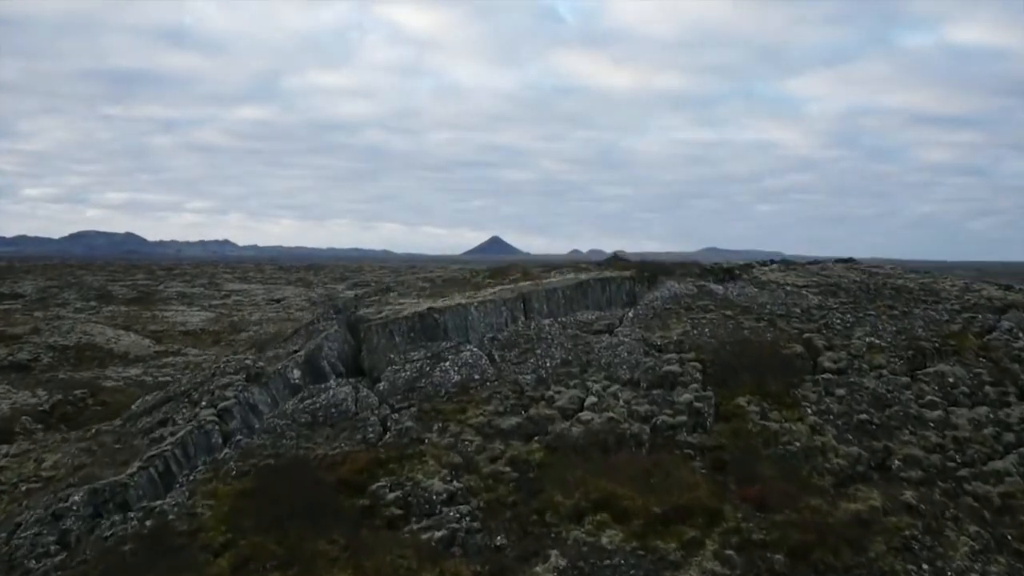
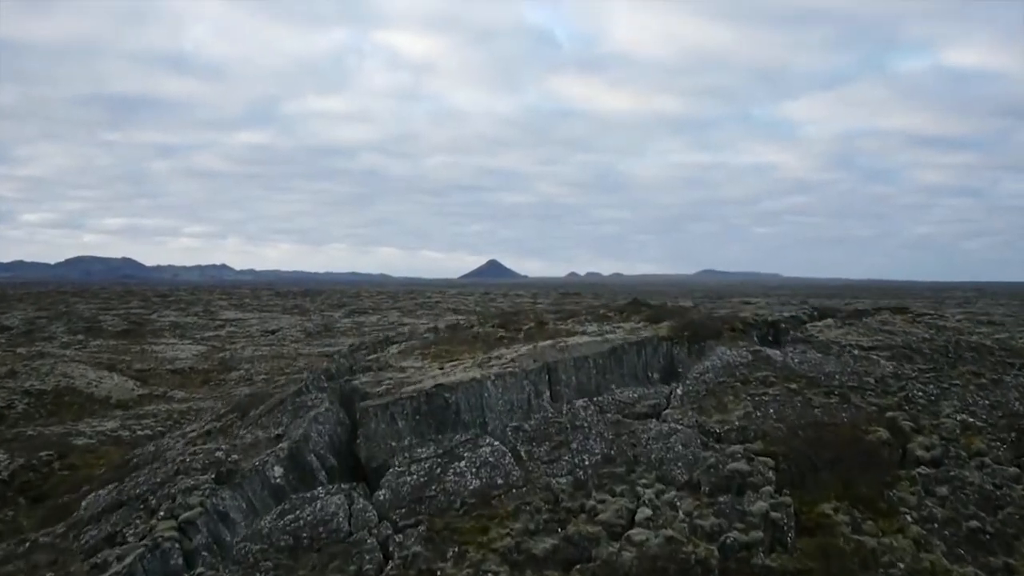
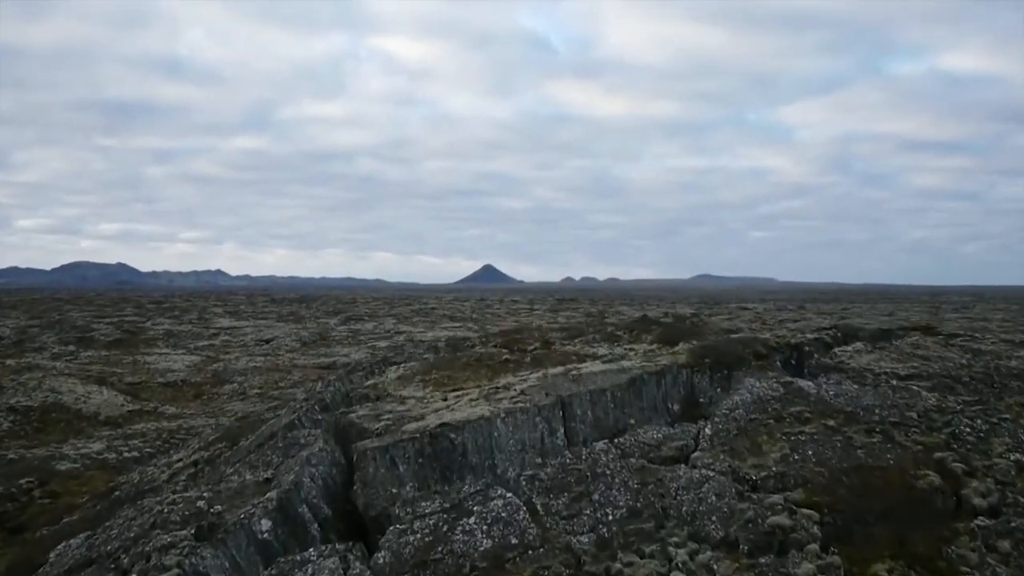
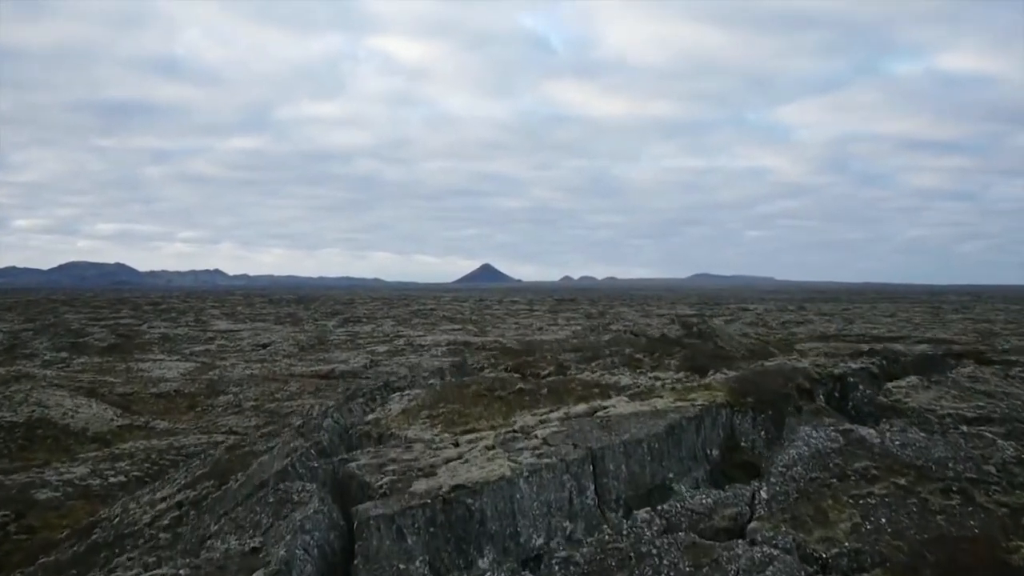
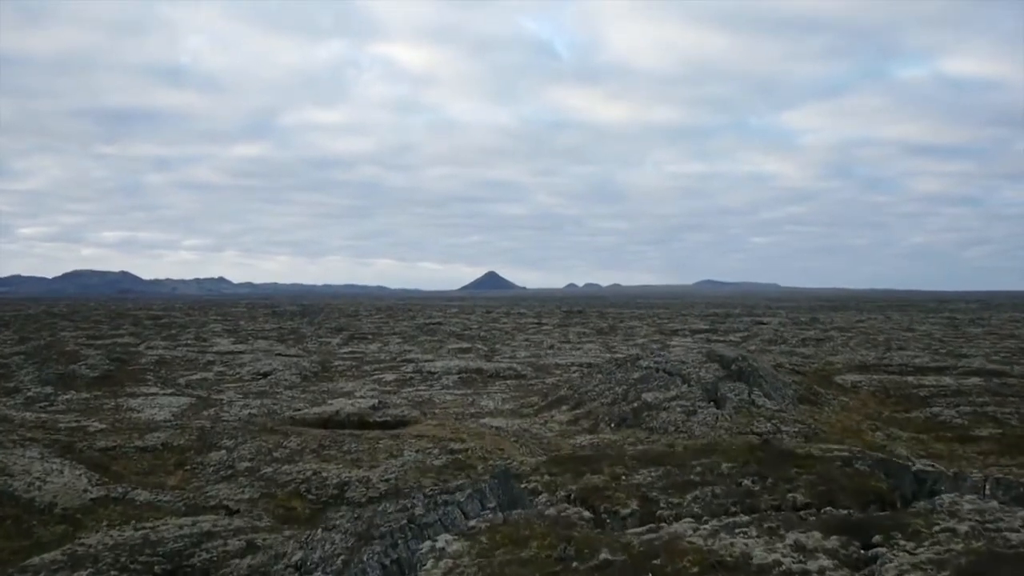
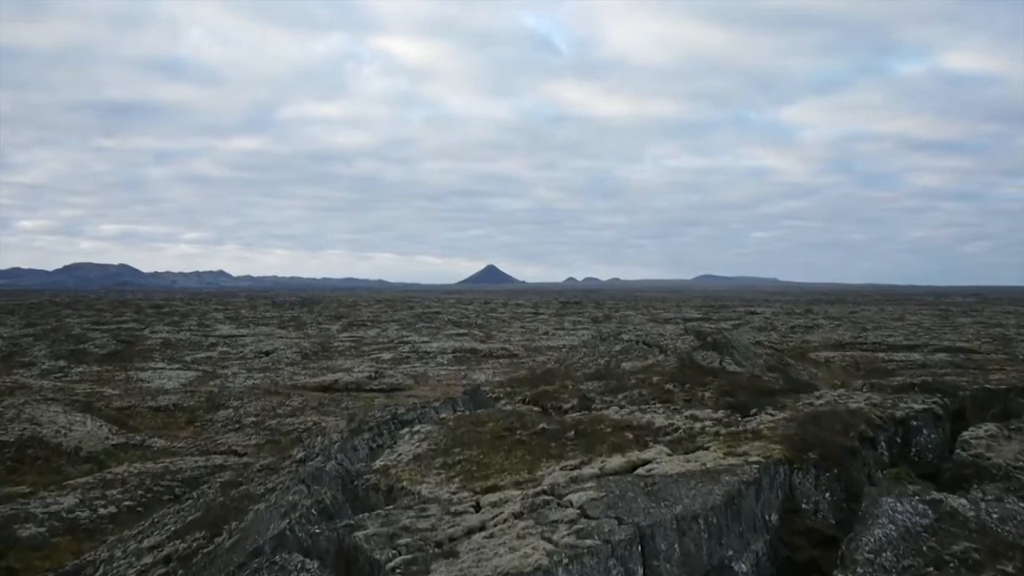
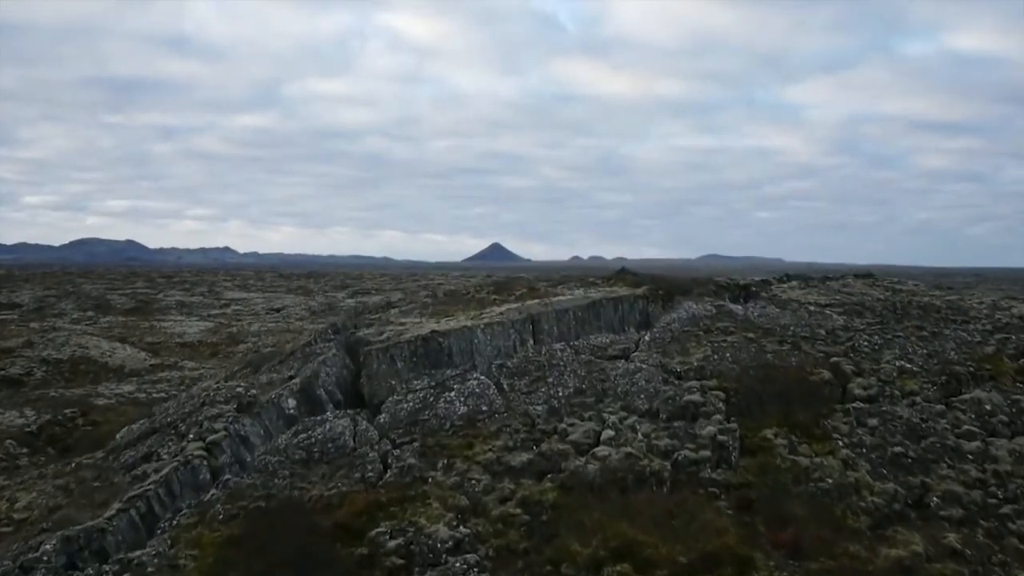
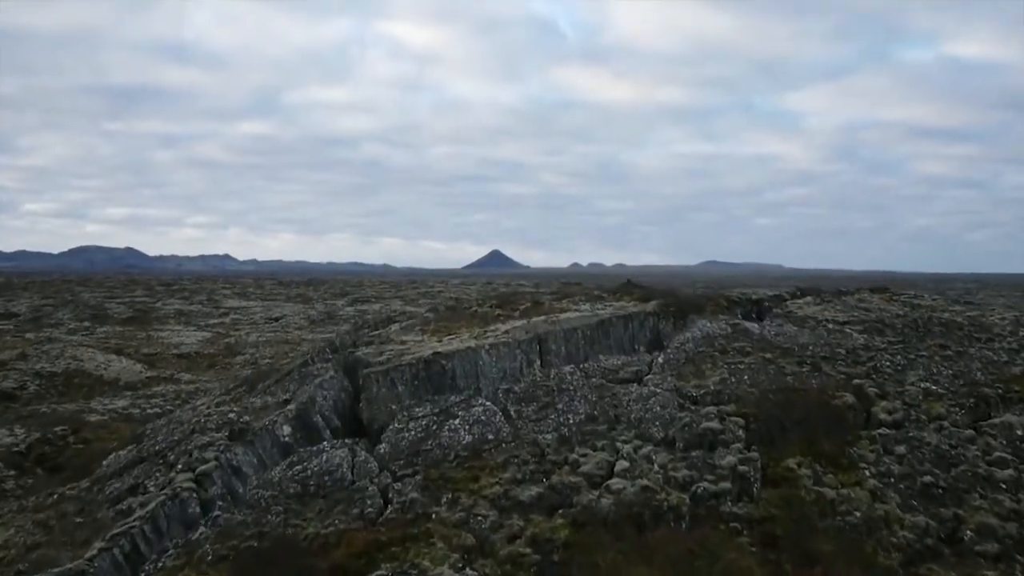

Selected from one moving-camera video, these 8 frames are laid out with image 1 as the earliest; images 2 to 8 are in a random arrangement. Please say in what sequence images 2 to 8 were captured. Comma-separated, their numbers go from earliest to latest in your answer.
7, 8, 2, 3, 4, 6, 5
